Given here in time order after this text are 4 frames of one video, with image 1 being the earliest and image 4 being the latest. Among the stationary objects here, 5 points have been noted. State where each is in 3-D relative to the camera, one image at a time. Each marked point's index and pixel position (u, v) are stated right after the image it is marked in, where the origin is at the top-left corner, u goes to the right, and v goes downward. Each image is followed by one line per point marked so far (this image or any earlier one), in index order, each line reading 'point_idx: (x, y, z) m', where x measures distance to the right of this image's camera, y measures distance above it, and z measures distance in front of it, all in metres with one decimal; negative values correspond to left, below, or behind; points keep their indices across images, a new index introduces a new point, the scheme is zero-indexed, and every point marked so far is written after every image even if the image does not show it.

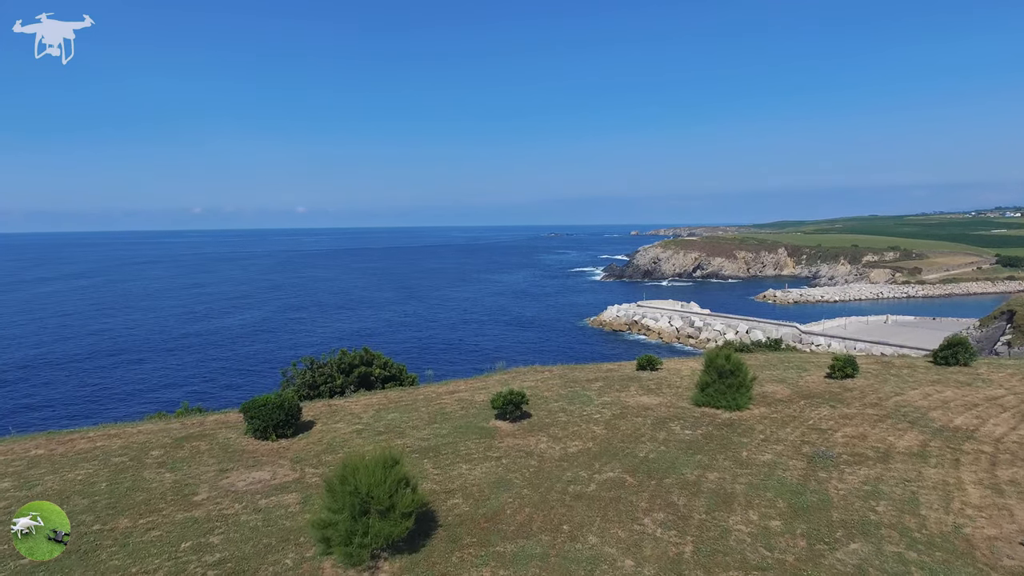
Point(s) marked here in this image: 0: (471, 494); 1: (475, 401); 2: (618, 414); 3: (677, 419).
0: (-0.8, -4.1, +10.6) m
1: (-1.2, -3.5, +16.6) m
2: (+2.9, -3.5, +14.9) m
3: (+4.4, -3.5, +14.4) m
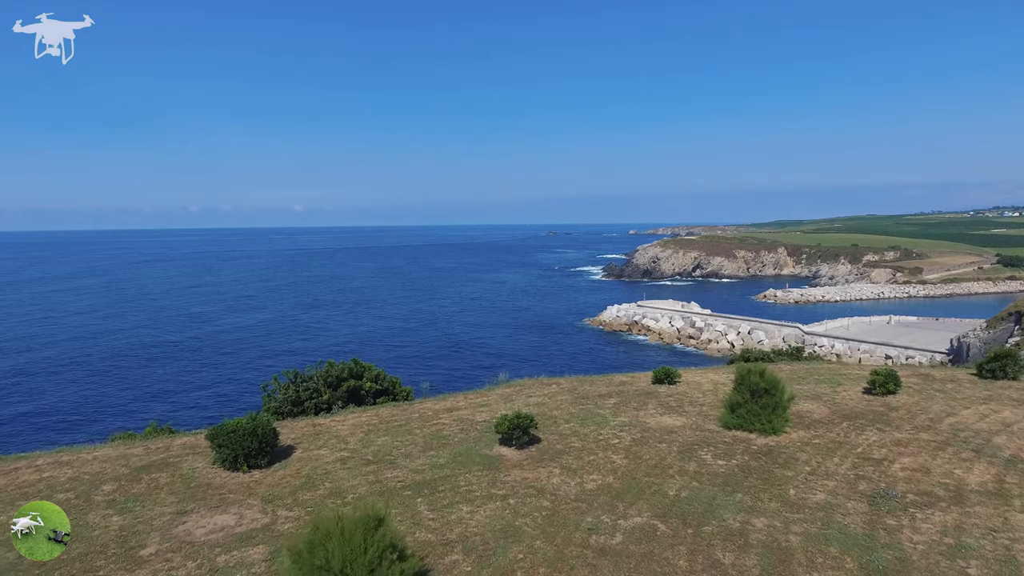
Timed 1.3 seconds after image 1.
0: (-0.6, -4.3, +8.8) m
1: (-1.0, -3.7, +14.9) m
2: (+3.1, -3.7, +13.1) m
3: (+4.6, -3.7, +12.6) m
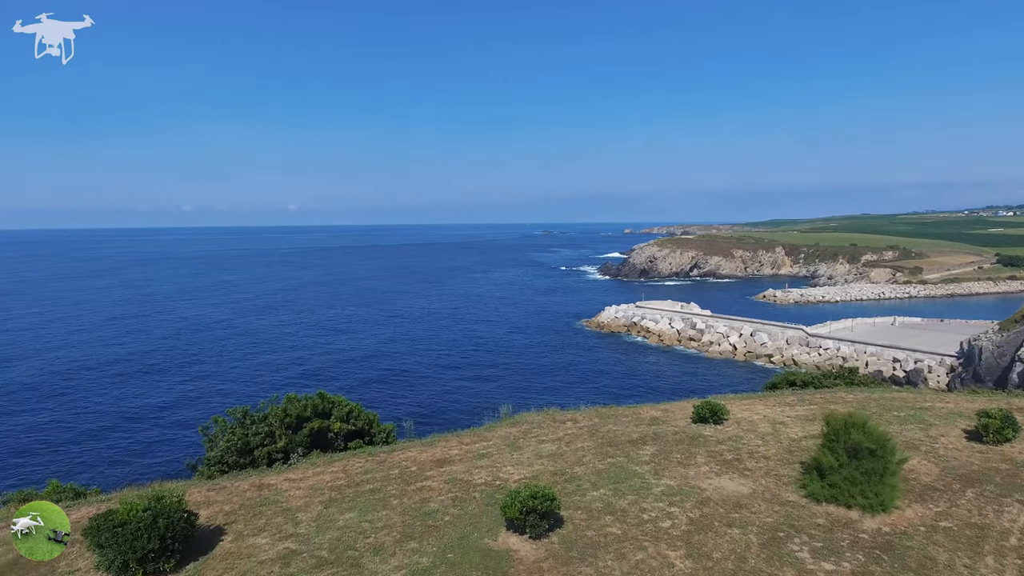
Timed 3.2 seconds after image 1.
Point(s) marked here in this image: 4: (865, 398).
0: (-0.4, -4.7, +5.2) m
1: (-0.8, -4.1, +11.2) m
2: (+3.3, -4.1, +9.5) m
3: (+4.8, -4.1, +9.1) m
4: (+10.8, -3.3, +16.3) m
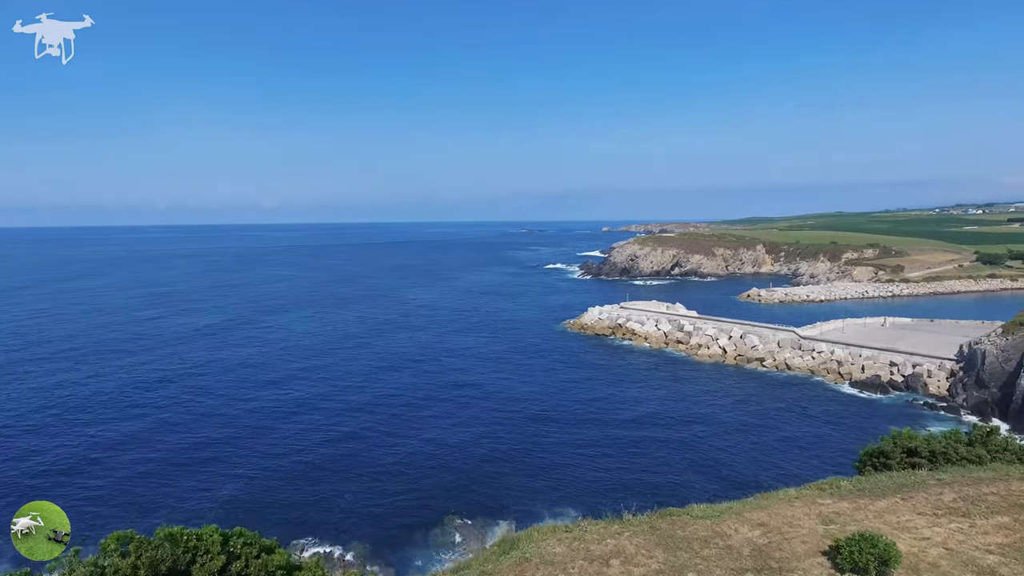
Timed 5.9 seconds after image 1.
0: (+0.1, -5.5, -1.3) m
1: (-0.5, -4.9, +4.7) m
2: (+3.6, -4.9, +3.2) m
3: (+5.1, -4.9, +2.8) m
4: (+10.9, -4.1, +10.3) m
